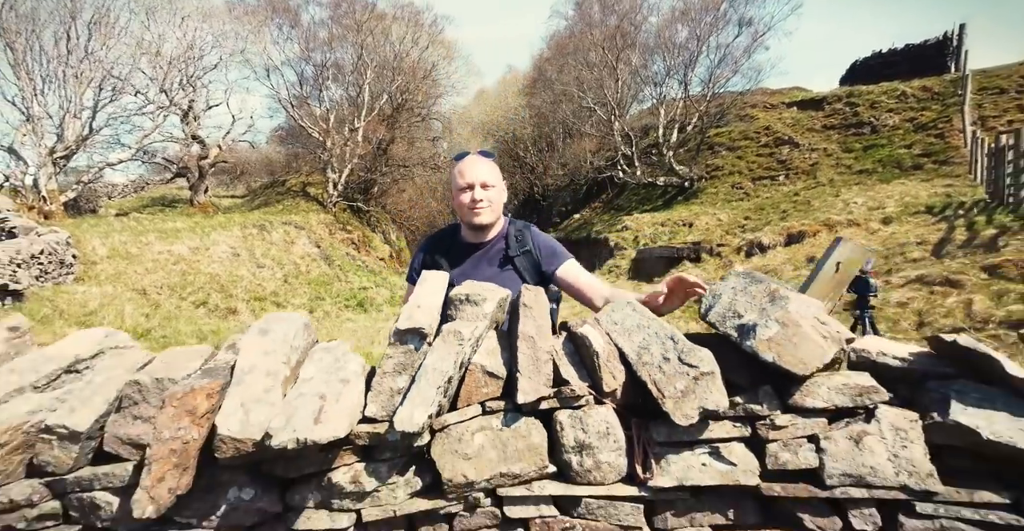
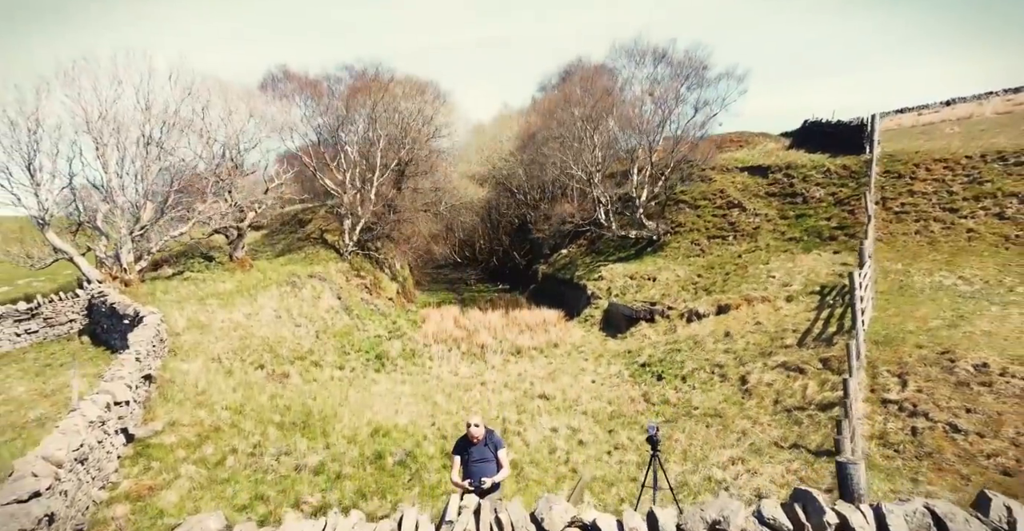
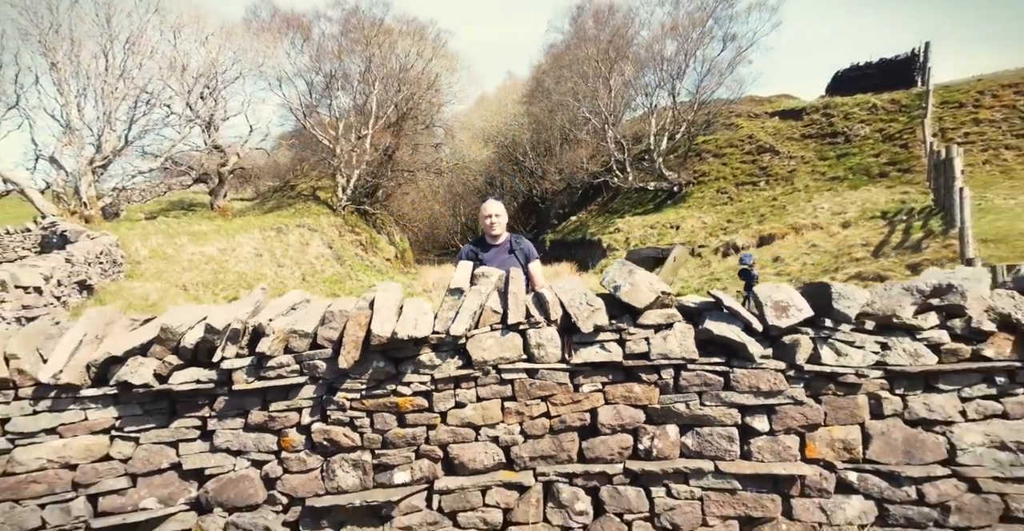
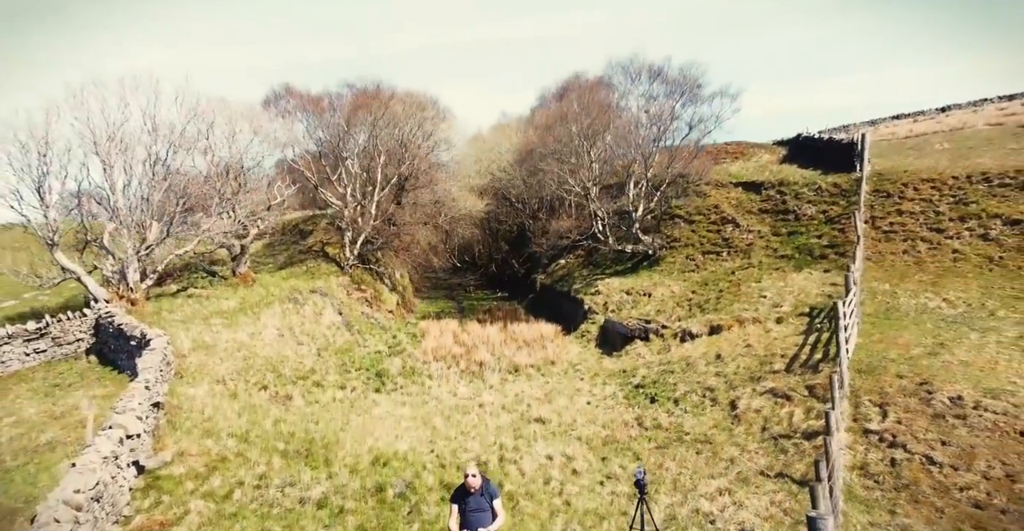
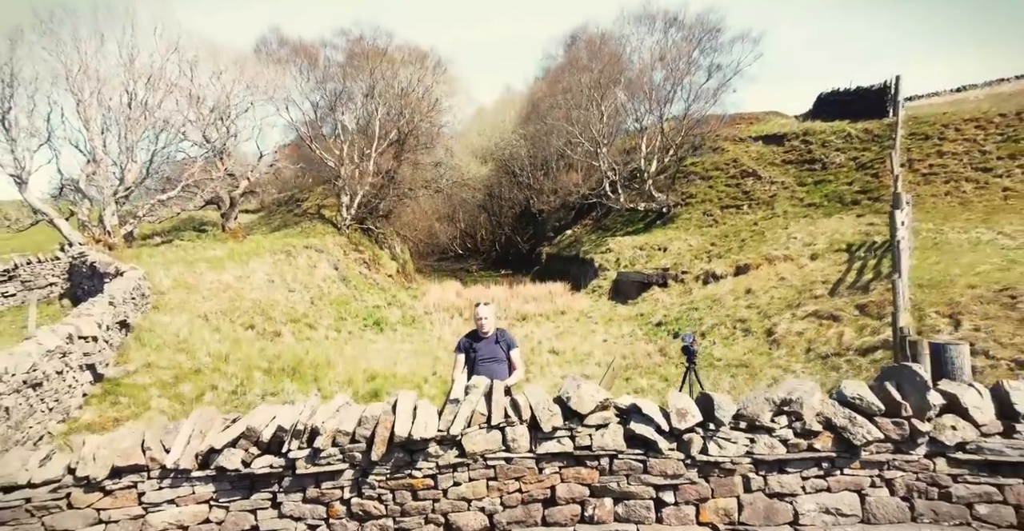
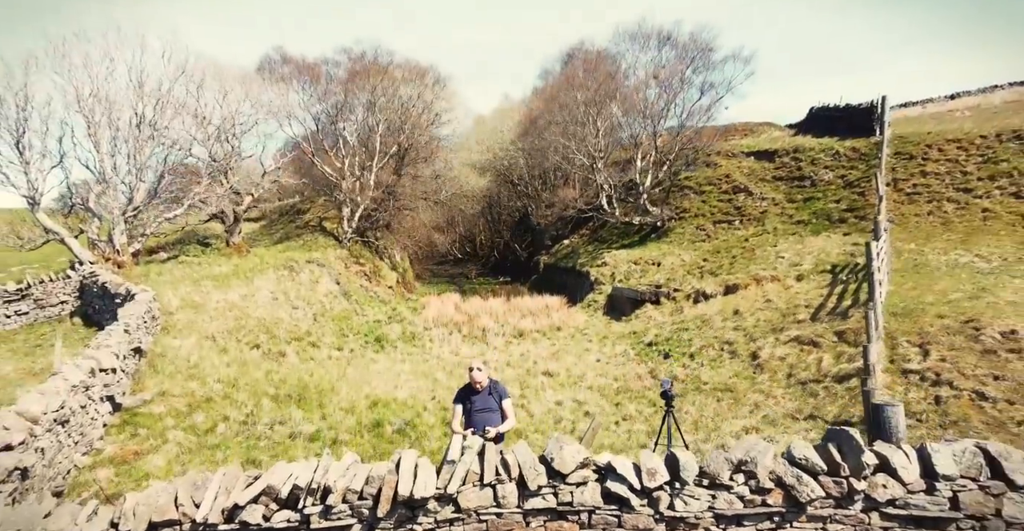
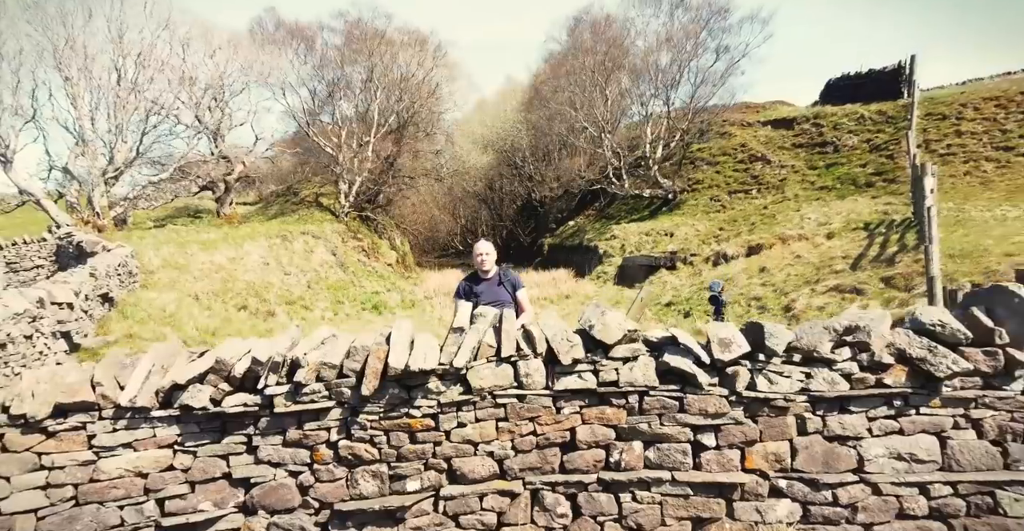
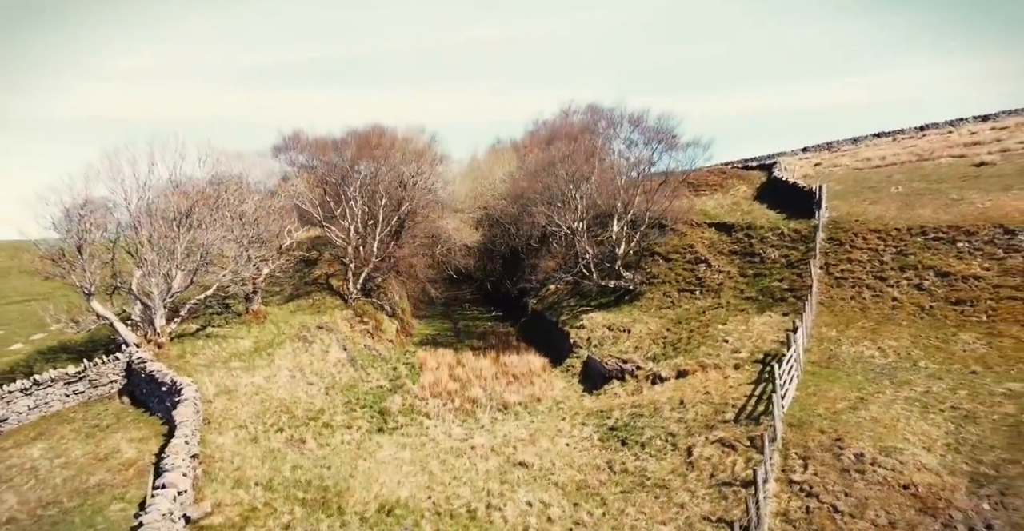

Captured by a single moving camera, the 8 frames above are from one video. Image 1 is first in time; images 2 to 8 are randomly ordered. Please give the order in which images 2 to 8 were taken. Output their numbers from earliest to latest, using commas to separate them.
3, 7, 5, 6, 2, 4, 8
